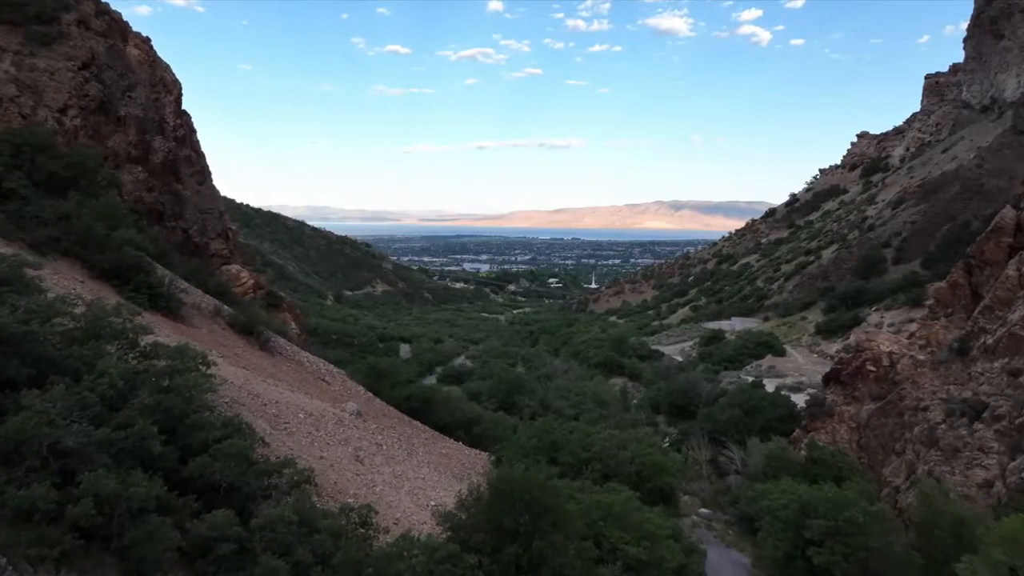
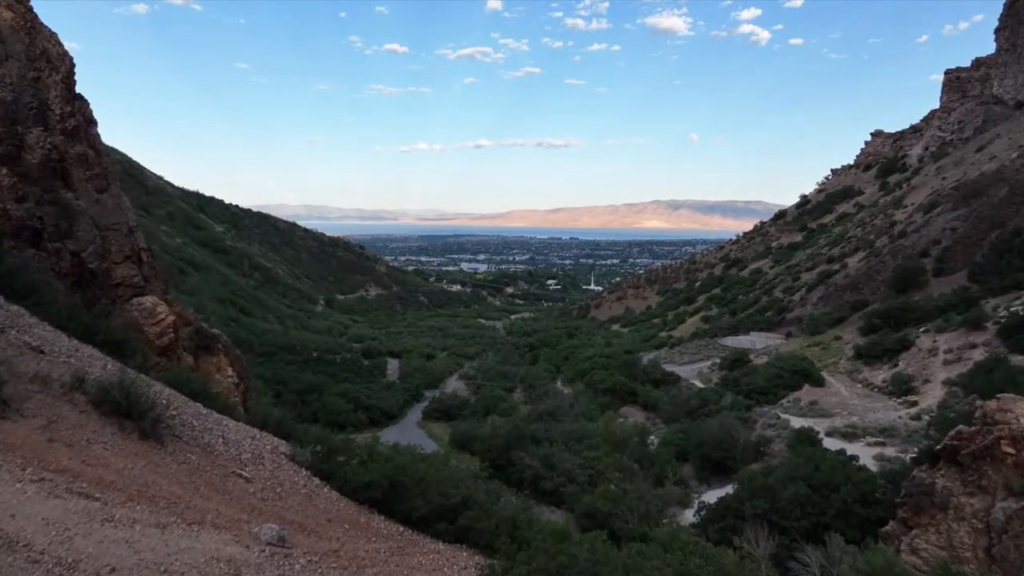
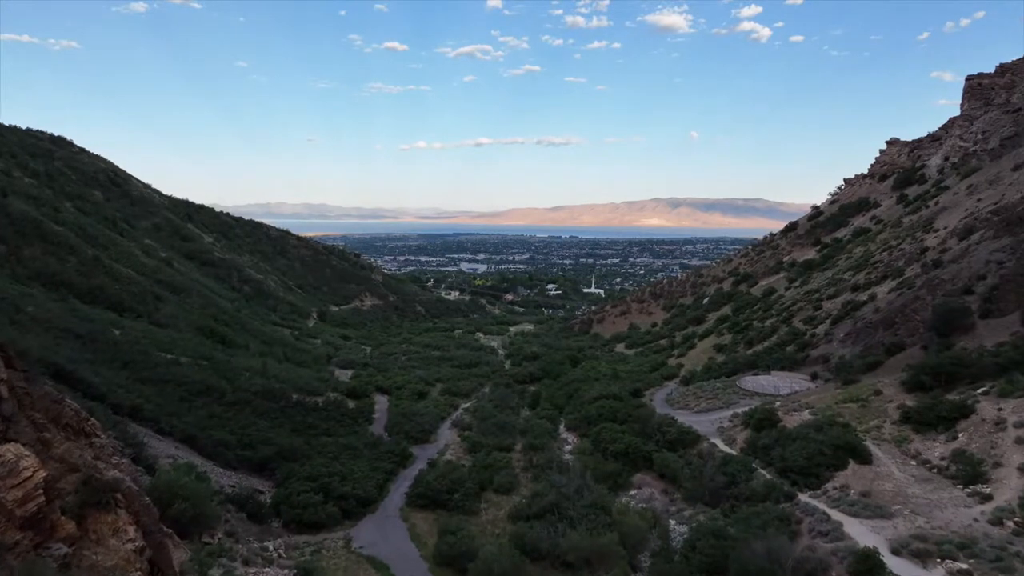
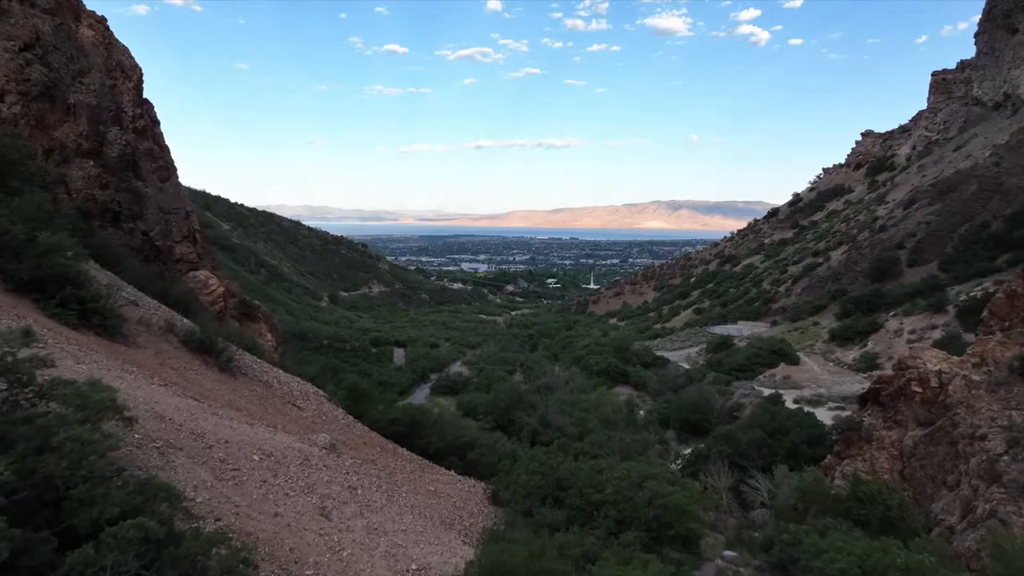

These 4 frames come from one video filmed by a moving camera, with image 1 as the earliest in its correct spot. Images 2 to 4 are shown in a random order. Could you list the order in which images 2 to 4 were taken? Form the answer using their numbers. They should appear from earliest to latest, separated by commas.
4, 2, 3
